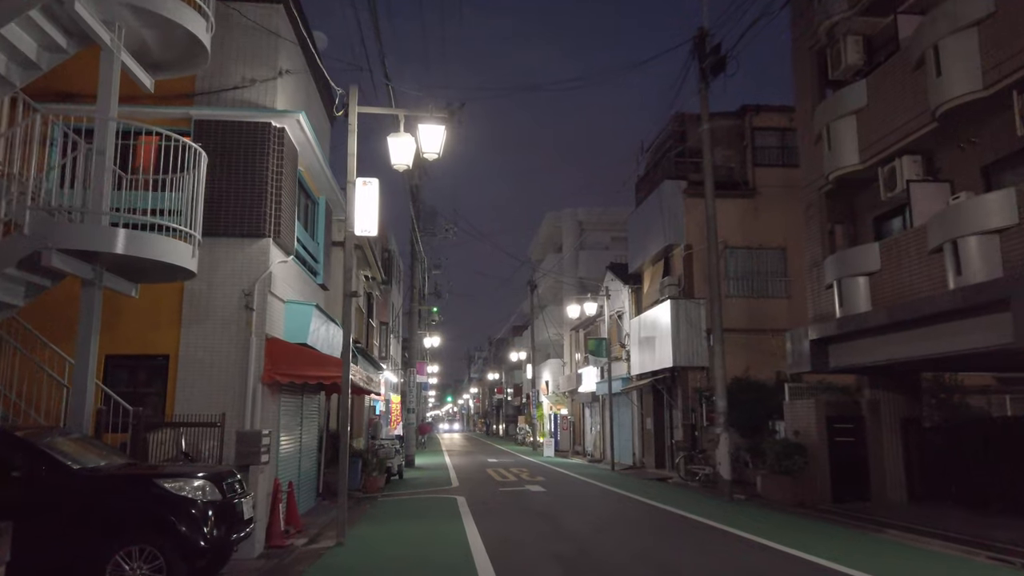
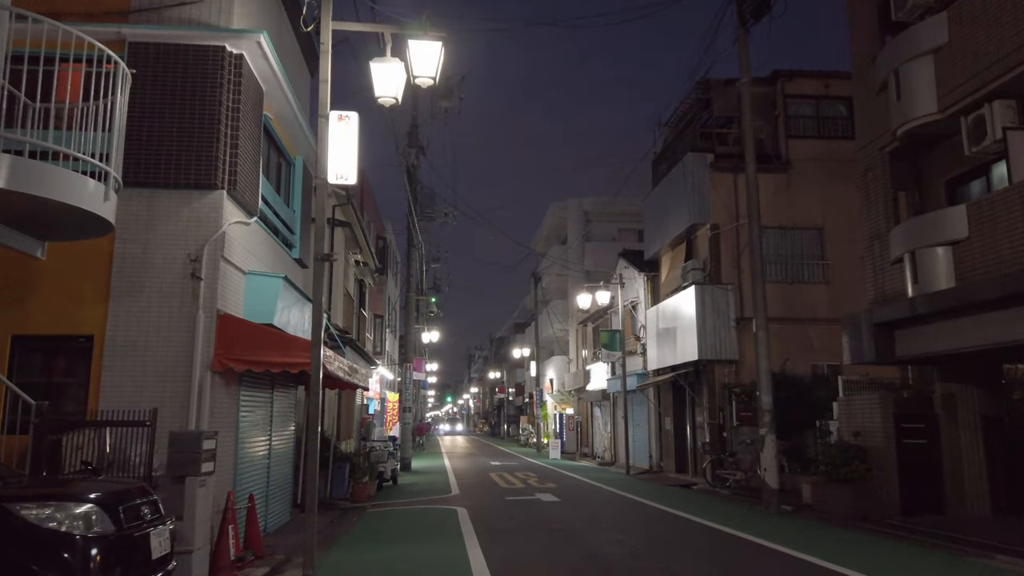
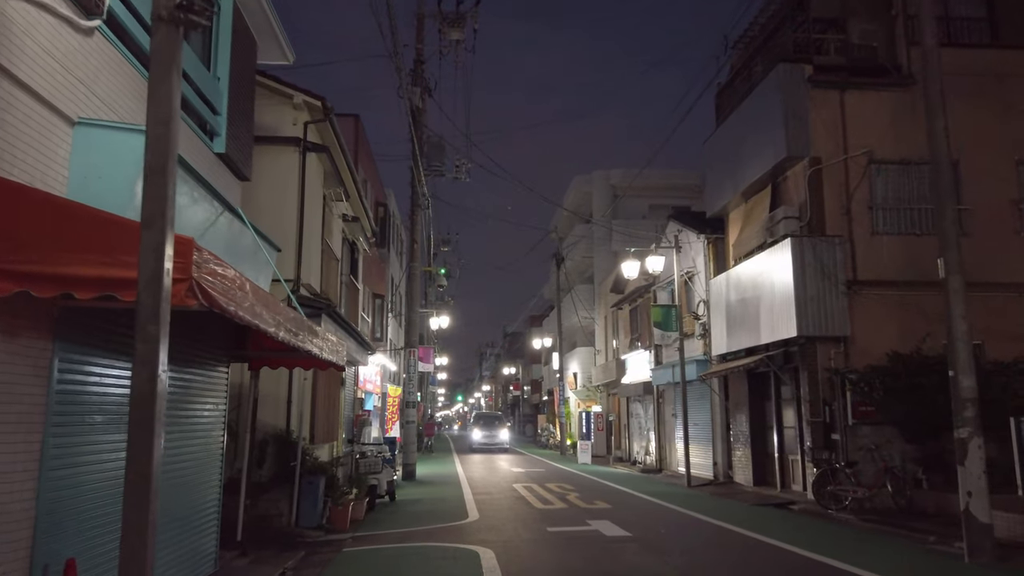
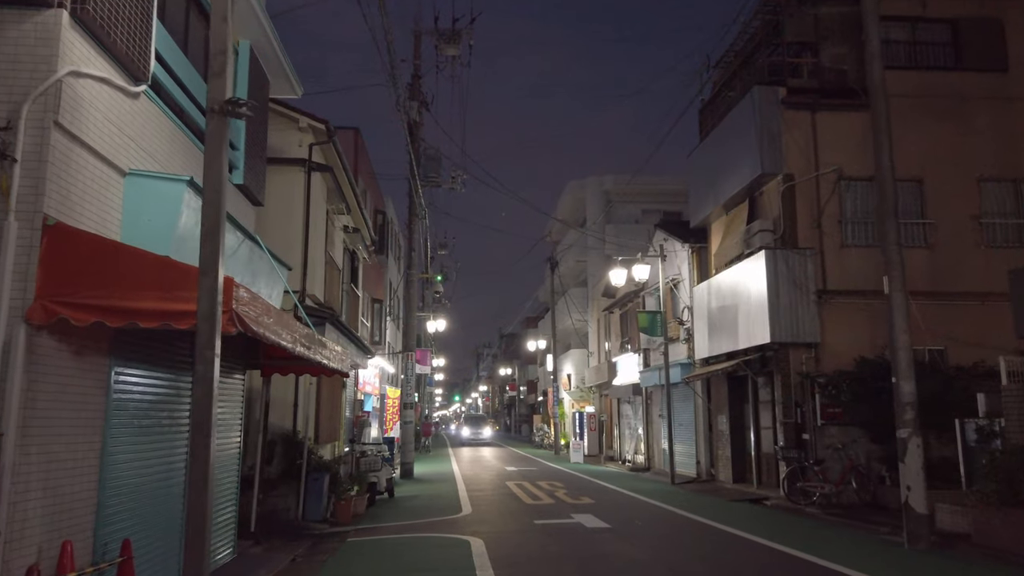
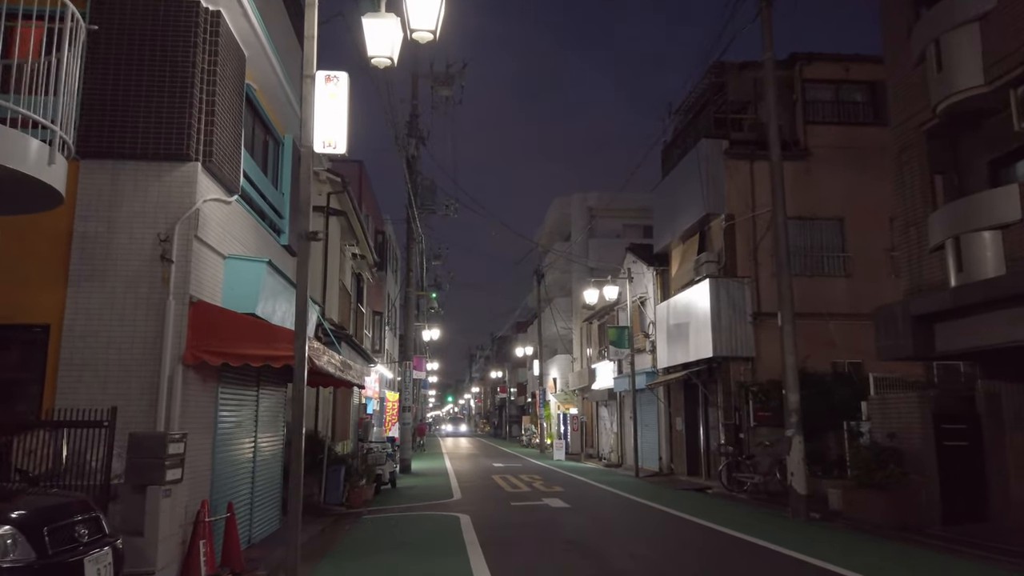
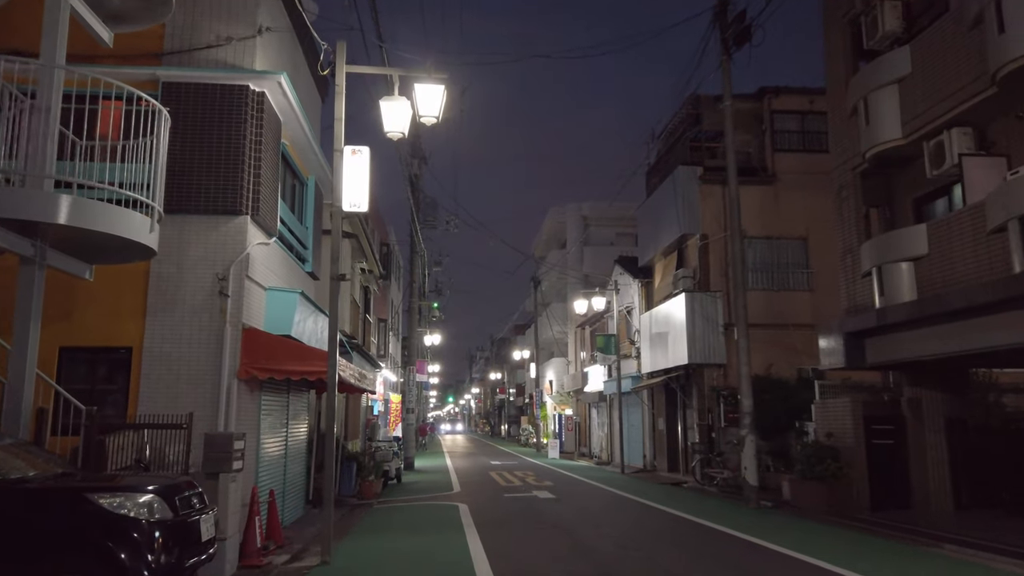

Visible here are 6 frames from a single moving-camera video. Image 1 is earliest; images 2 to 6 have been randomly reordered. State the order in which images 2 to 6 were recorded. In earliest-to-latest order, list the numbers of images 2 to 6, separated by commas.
6, 2, 5, 4, 3
